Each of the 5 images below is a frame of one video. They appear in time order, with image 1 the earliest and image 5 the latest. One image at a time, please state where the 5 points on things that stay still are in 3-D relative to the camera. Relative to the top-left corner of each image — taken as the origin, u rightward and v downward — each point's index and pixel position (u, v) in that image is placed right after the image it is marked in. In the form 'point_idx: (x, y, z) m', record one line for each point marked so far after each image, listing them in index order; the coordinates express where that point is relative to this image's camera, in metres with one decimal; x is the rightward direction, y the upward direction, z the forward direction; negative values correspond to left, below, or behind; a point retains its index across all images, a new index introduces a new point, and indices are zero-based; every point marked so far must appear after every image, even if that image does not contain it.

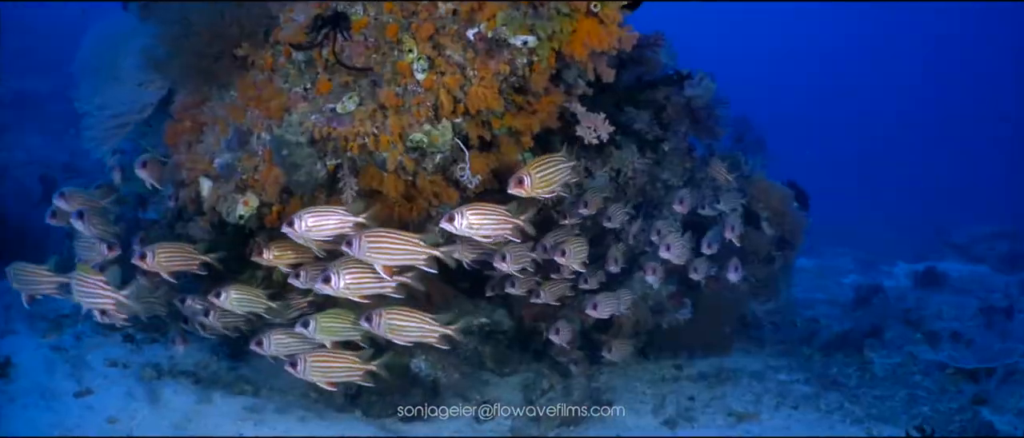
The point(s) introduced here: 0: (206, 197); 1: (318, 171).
0: (-3.2, +0.2, +5.9) m
1: (-2.0, +0.5, +5.6) m
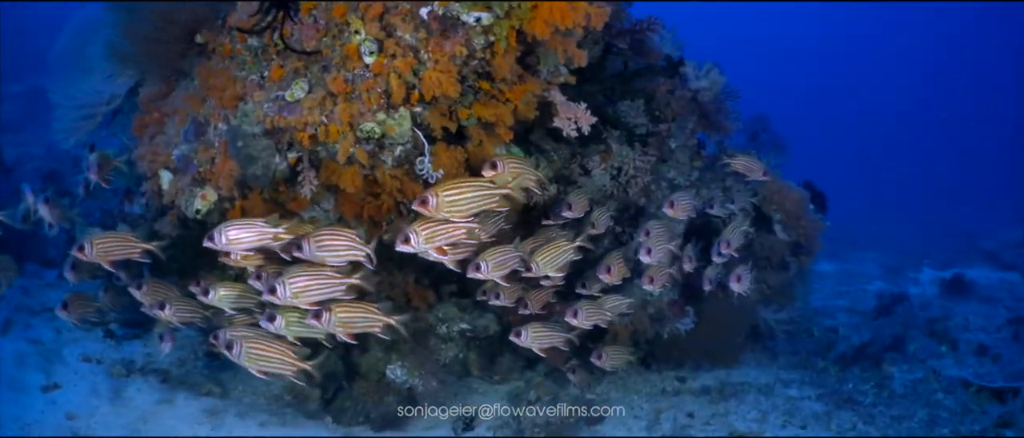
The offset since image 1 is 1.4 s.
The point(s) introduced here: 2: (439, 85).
0: (-3.5, +0.3, +5.7) m
1: (-2.2, +0.5, +5.3) m
2: (-0.6, +1.1, +4.4) m
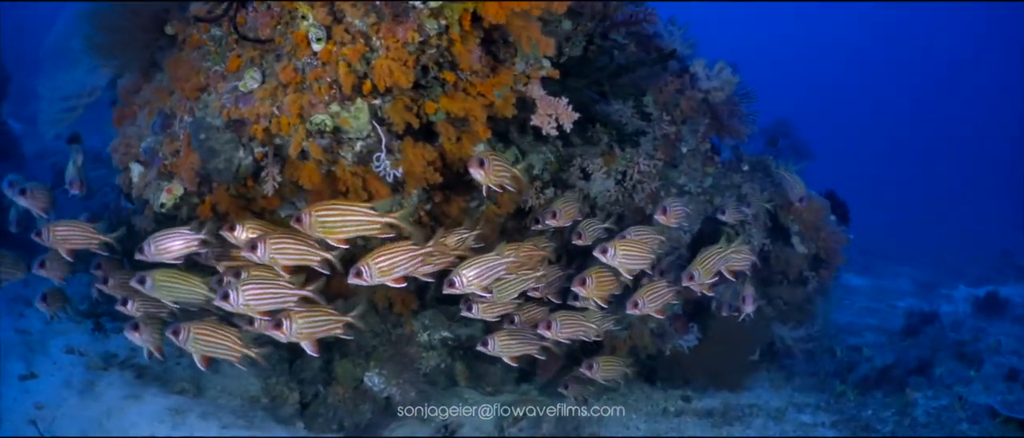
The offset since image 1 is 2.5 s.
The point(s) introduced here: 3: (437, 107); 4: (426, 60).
0: (-3.8, +0.4, +5.5) m
1: (-2.5, +0.6, +5.1) m
2: (-0.9, +1.1, +4.1) m
3: (-0.6, +1.0, +4.7) m
4: (-0.7, +1.3, +4.4) m
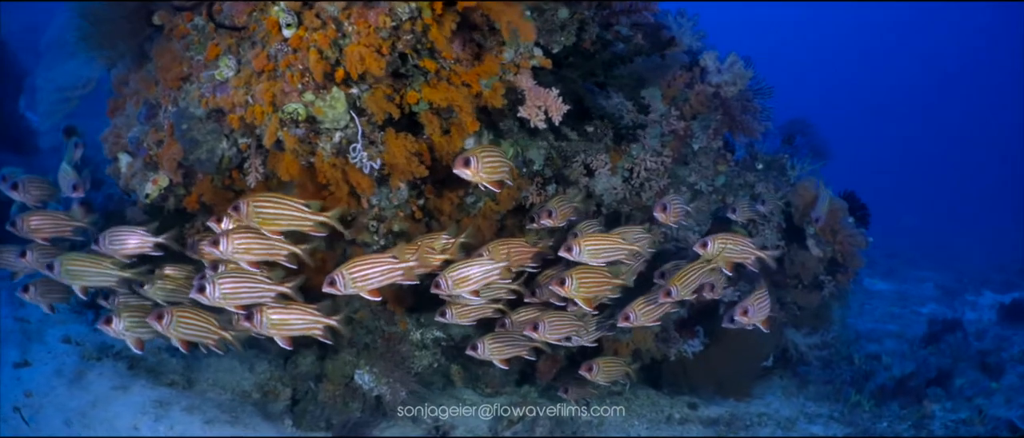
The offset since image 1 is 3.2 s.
0: (-3.9, +0.5, +5.5) m
1: (-2.6, +0.6, +5.0) m
2: (-1.1, +1.1, +4.0) m
3: (-0.8, +1.0, +4.6) m
4: (-0.8, +1.3, +4.2) m
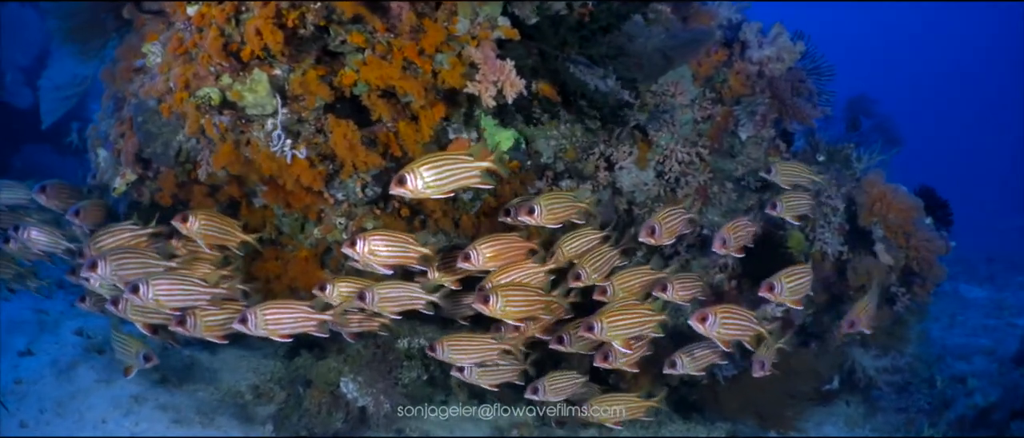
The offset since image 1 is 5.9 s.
0: (-4.1, +0.5, +5.5) m
1: (-2.9, +0.7, +4.8) m
2: (-1.5, +1.2, +3.5) m
3: (-1.2, +1.0, +4.0) m
4: (-1.3, +1.3, +3.7) m
